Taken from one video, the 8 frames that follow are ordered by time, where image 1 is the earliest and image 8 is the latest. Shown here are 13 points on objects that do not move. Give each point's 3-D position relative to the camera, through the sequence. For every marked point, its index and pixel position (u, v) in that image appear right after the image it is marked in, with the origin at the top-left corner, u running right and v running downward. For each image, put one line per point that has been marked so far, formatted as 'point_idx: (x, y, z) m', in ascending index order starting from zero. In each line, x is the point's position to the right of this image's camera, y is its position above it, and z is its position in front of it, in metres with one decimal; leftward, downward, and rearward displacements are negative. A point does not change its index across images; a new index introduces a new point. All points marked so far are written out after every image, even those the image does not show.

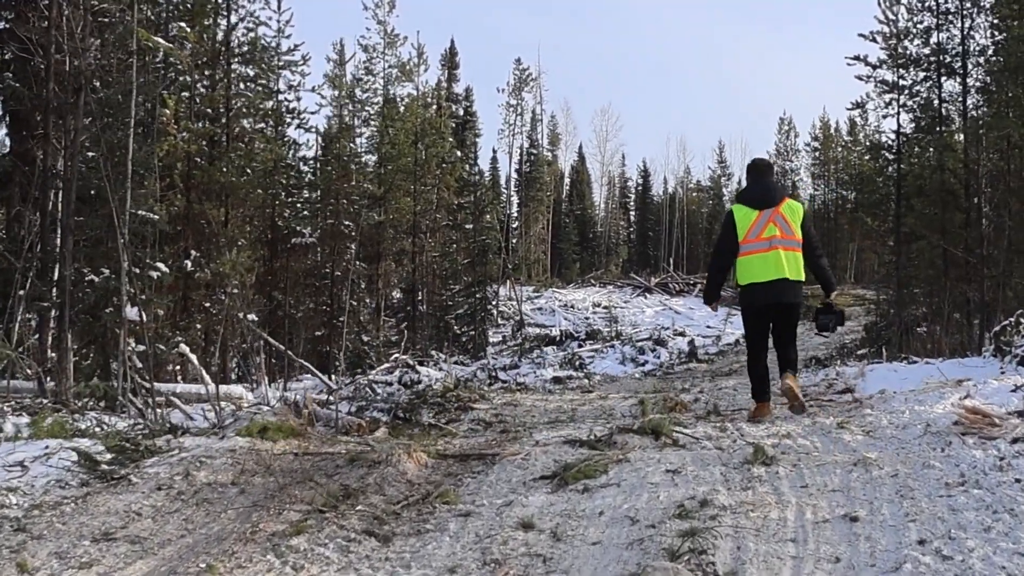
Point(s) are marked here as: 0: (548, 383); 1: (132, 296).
0: (+0.6, -1.5, +19.3) m
1: (-3.0, -0.1, +9.8) m
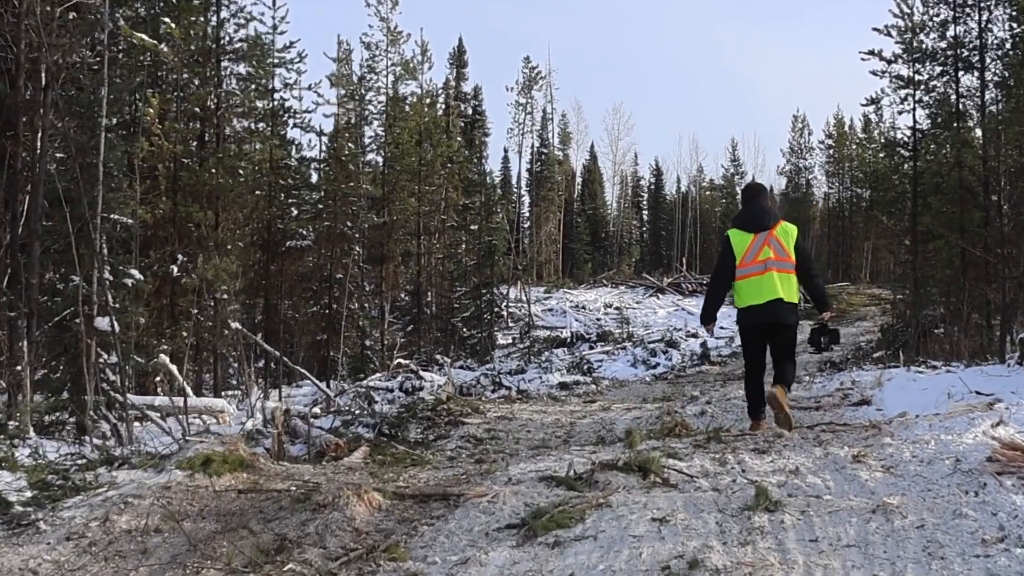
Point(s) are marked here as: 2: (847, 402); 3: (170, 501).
0: (+0.7, -1.6, +18.7) m
1: (-3.1, -0.1, +9.3) m
2: (+2.7, -0.9, +10.0) m
3: (-1.1, -0.7, +3.9) m
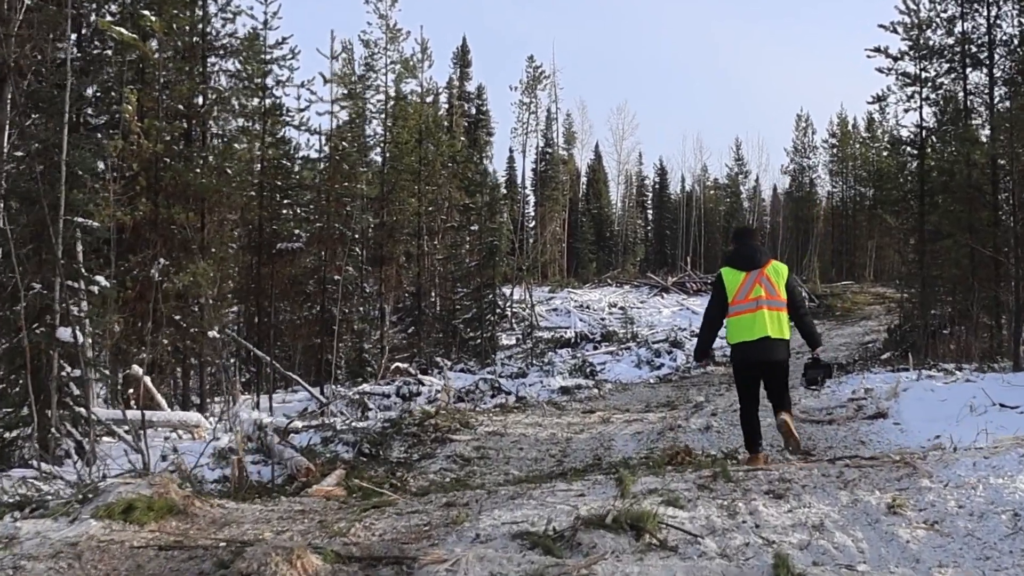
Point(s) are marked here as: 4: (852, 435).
0: (+0.7, -1.6, +18.1) m
1: (-3.2, -0.2, +8.7) m
2: (+2.7, -1.0, +9.4) m
3: (-1.2, -0.7, +3.3) m
4: (+2.3, -1.0, +8.4) m
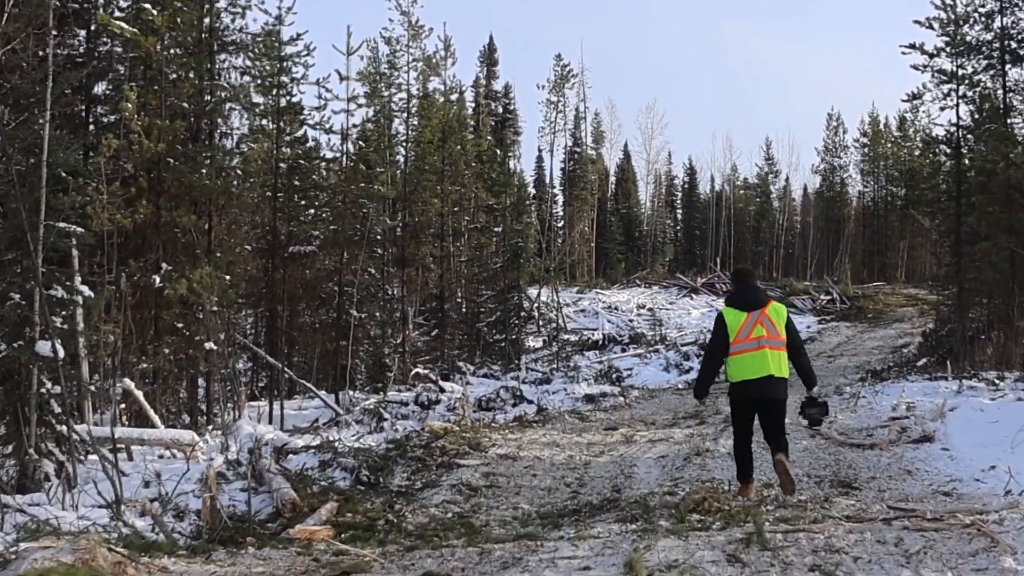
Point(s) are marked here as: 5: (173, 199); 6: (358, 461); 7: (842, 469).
0: (+1.0, -1.7, +17.4) m
1: (-3.1, -0.2, +8.1) m
2: (+2.8, -1.0, +8.6) m
3: (-1.2, -0.8, +2.6) m
4: (+2.4, -1.1, +7.7) m
5: (-3.5, +0.9, +12.4) m
6: (-1.0, -1.1, +7.9) m
7: (+2.0, -1.1, +7.5) m
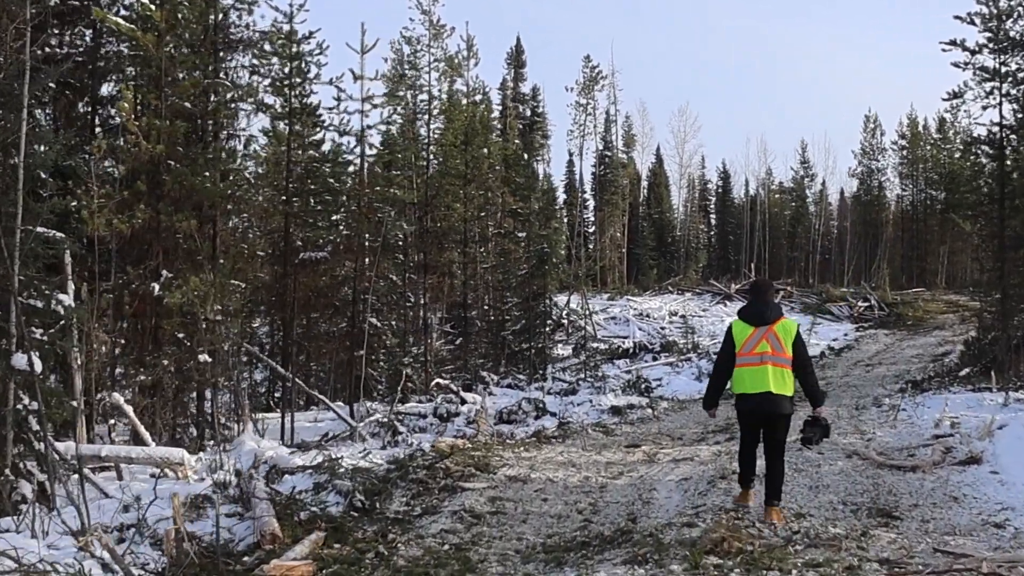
0: (+1.3, -1.8, +16.7) m
1: (-3.0, -0.3, +7.6) m
2: (+2.8, -1.1, +8.0) m
3: (-1.3, -0.8, +2.0) m
4: (+2.4, -1.1, +7.0) m
5: (-3.3, +0.8, +11.9) m
6: (-0.9, -1.2, +7.3) m
7: (+2.0, -1.1, +6.8) m
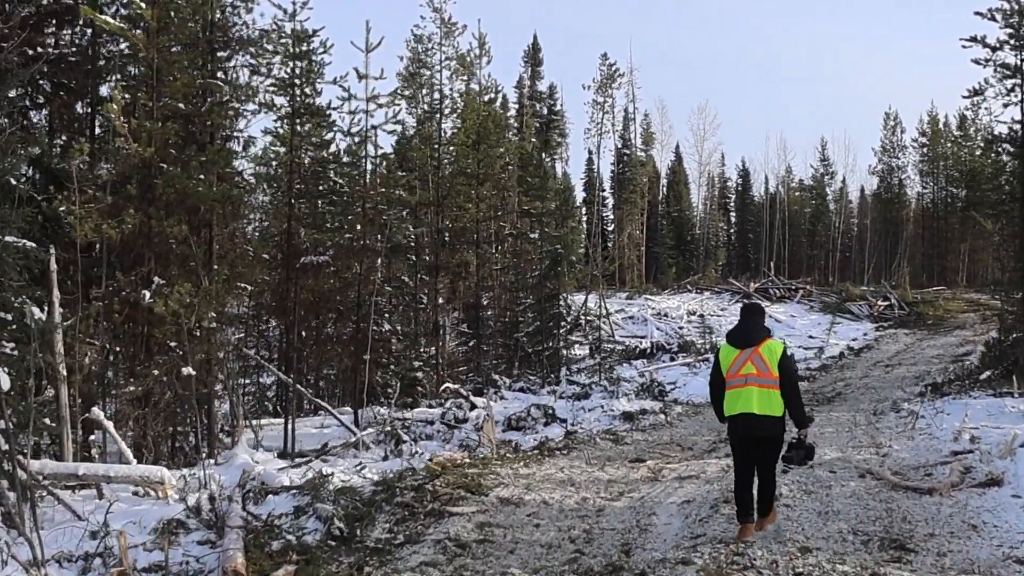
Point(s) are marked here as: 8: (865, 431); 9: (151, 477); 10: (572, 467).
0: (+1.4, -1.8, +16.3) m
1: (-3.1, -0.4, +7.2) m
2: (+2.8, -1.2, +7.5) m
3: (-1.4, -0.9, +1.7) m
4: (+2.4, -1.2, +6.6) m
5: (-3.3, +0.8, +11.5) m
6: (-1.0, -1.2, +7.0) m
7: (+2.0, -1.2, +6.4) m
8: (+3.8, -1.5, +13.1) m
9: (-2.4, -1.2, +8.1) m
10: (+0.5, -1.4, +9.4) m
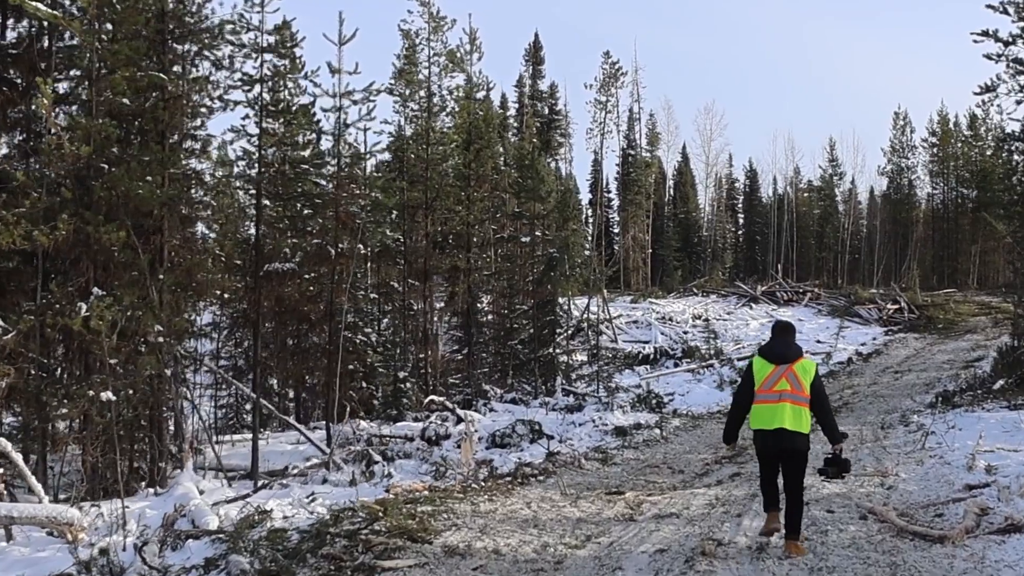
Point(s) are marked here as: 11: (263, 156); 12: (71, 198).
0: (+1.2, -1.9, +15.4) m
1: (-3.3, -0.5, +6.3) m
2: (+2.5, -1.2, +6.5) m
3: (-1.8, -1.0, +0.7) m
4: (+2.1, -1.3, +5.6) m
5: (-3.5, +0.6, +10.6) m
6: (-1.3, -1.3, +6.0) m
7: (+1.7, -1.3, +5.4) m
8: (+3.5, -1.6, +12.2) m
9: (-2.6, -1.3, +7.2) m
10: (+0.2, -1.5, +8.5) m
11: (-3.0, +1.6, +14.8) m
12: (-3.7, +0.7, +10.3) m
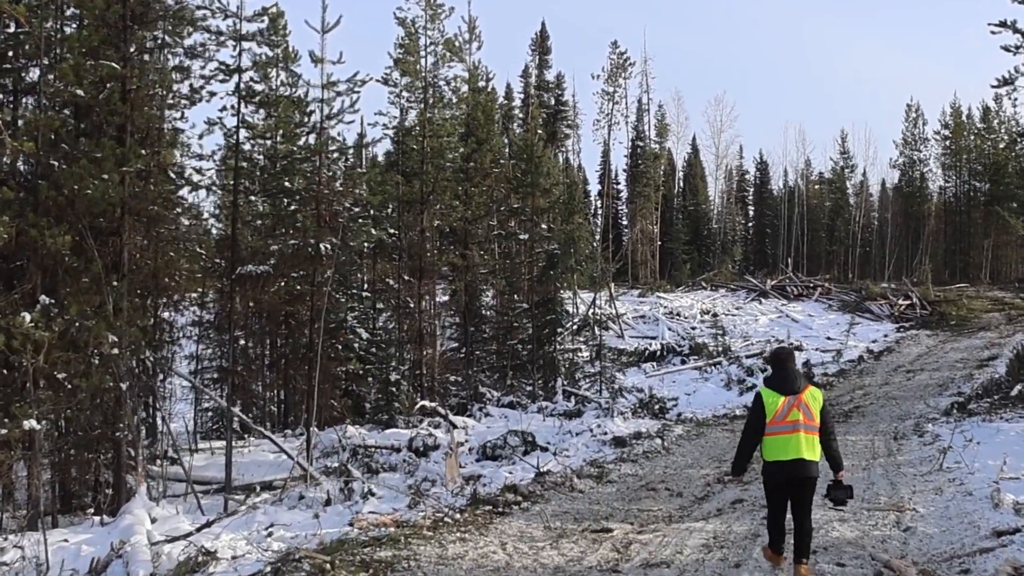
0: (+1.1, -1.9, +14.5) m
1: (-3.5, -0.6, +5.5) m
2: (+2.4, -1.4, +5.7) m
3: (-2.0, -1.2, -0.1) m
4: (+1.9, -1.4, +4.7) m
5: (-3.6, +0.6, +9.8) m
6: (-1.4, -1.4, +5.2) m
7: (+1.5, -1.4, +4.6) m
8: (+3.4, -1.7, +11.3) m
9: (-2.8, -1.4, +6.4) m
10: (+0.1, -1.6, +7.6) m
11: (-3.1, +1.6, +14.0) m
12: (-3.8, +0.7, +9.5) m
